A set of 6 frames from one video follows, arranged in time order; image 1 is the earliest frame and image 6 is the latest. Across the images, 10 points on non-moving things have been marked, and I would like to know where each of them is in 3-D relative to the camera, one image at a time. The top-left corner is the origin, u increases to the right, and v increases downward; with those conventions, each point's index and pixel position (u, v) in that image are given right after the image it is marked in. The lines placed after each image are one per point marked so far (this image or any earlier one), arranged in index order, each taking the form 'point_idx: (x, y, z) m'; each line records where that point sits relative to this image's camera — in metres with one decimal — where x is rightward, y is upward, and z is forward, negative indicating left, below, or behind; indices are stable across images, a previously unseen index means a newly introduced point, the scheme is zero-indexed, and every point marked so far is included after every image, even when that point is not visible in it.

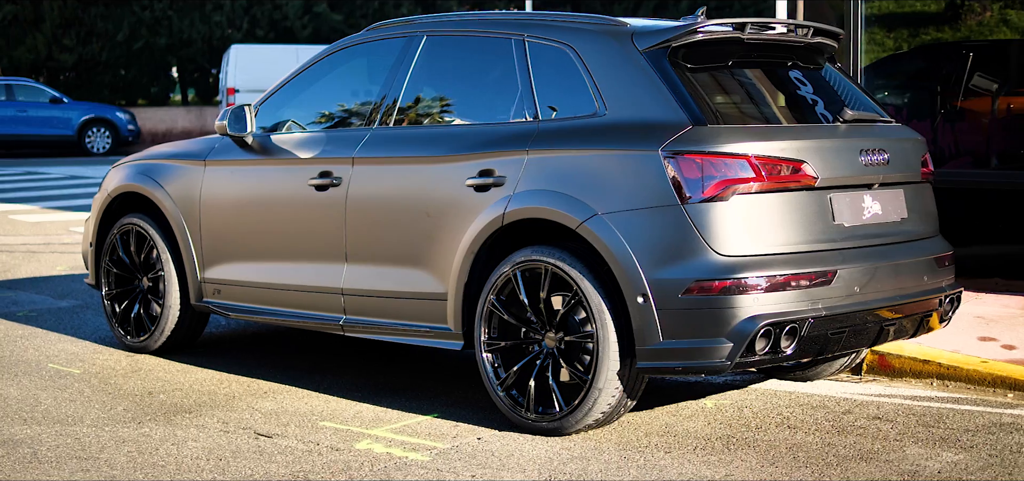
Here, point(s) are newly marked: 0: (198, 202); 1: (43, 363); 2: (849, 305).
0: (-1.4, +0.2, +6.5) m
1: (-2.2, -0.6, +6.7) m
2: (+1.1, -0.2, +4.8) m
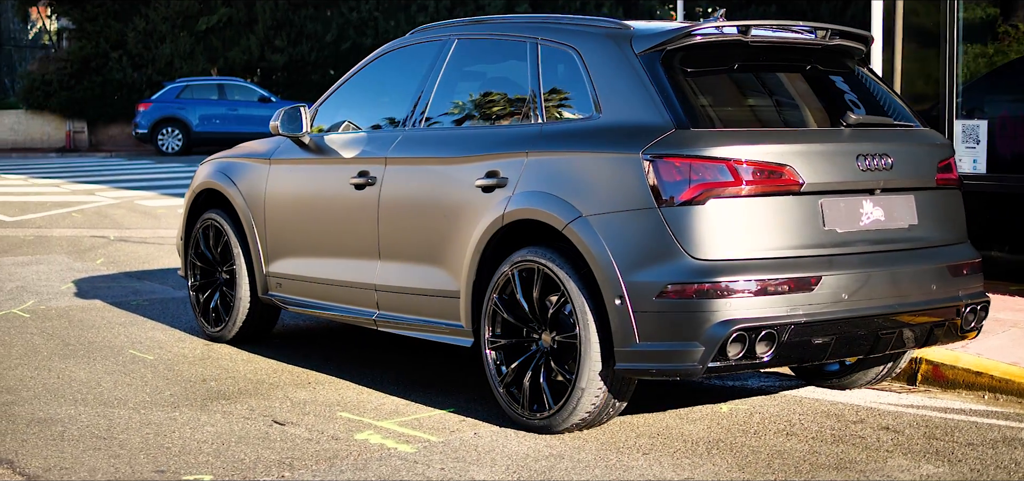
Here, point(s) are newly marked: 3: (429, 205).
0: (-1.2, +0.2, +6.8) m
1: (-1.9, -0.5, +7.1) m
2: (+1.0, -0.2, +4.7) m
3: (-0.3, +0.1, +5.6) m
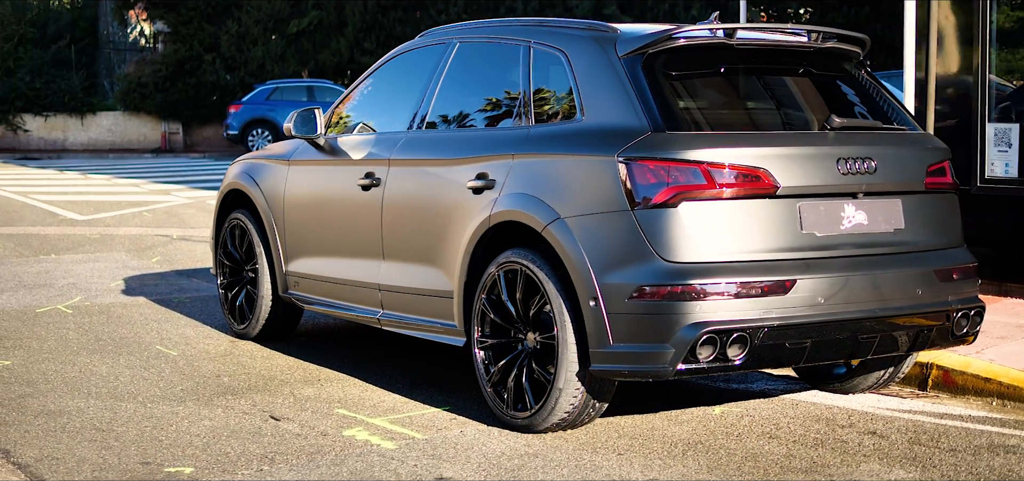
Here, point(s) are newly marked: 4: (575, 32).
0: (-1.1, +0.2, +6.9) m
1: (-1.8, -0.5, +7.3) m
2: (+1.0, -0.2, +4.7) m
3: (-0.3, +0.1, +5.7) m
4: (+0.2, +0.8, +5.3) m
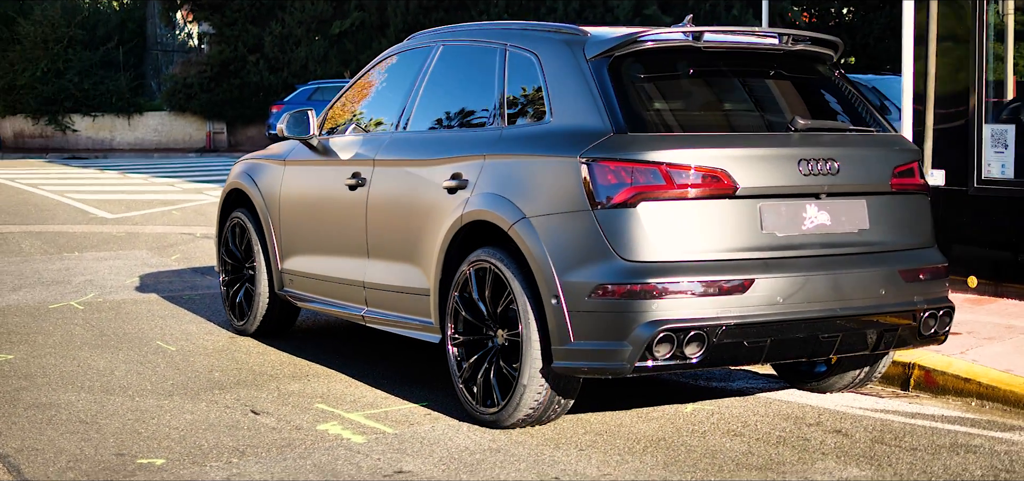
0: (-1.1, +0.2, +7.0) m
1: (-1.9, -0.5, +7.5) m
2: (+0.8, -0.2, +4.7) m
3: (-0.4, +0.1, +5.8) m
4: (+0.1, +0.8, +5.4) m
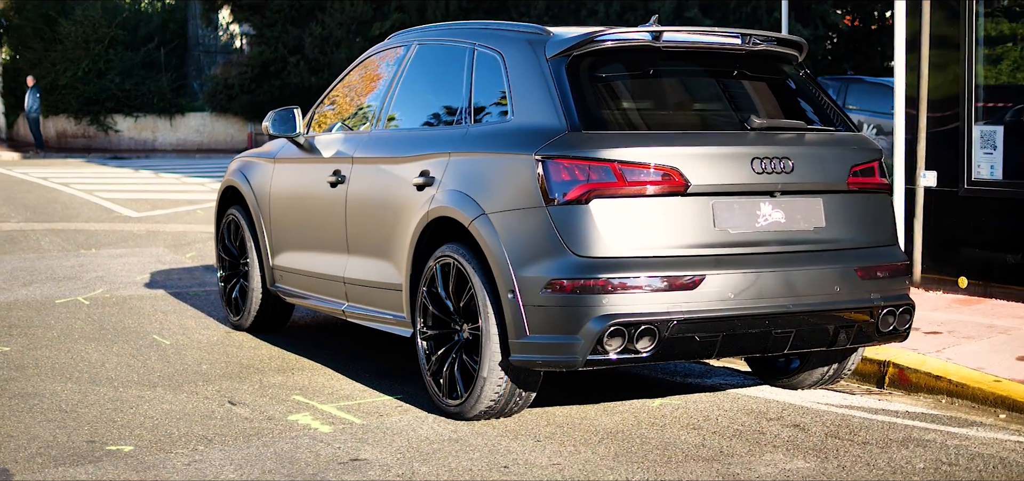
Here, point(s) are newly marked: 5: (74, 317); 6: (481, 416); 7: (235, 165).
0: (-1.2, +0.2, +7.2) m
1: (-1.9, -0.5, +7.6) m
2: (+0.7, -0.2, +4.8) m
3: (-0.5, +0.2, +5.9) m
4: (0.0, +0.8, +5.5) m
5: (-2.5, -0.4, +8.2) m
6: (-0.1, -0.6, +5.2) m
7: (-1.5, +0.4, +7.8) m
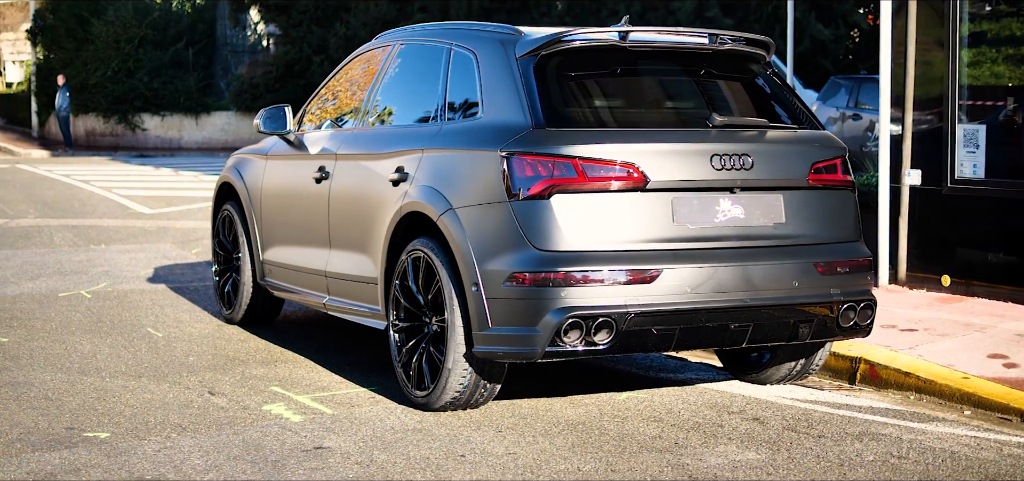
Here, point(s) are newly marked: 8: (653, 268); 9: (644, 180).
0: (-1.3, +0.2, +7.3) m
1: (-2.0, -0.5, +7.8) m
2: (+0.6, -0.2, +4.9) m
3: (-0.6, +0.2, +6.0) m
4: (-0.1, +0.8, +5.7) m
5: (-2.5, -0.4, +8.4) m
6: (-0.2, -0.6, +5.4) m
7: (-1.6, +0.4, +7.9) m
8: (+0.5, -0.1, +4.9) m
9: (+0.5, +0.2, +5.0) m
